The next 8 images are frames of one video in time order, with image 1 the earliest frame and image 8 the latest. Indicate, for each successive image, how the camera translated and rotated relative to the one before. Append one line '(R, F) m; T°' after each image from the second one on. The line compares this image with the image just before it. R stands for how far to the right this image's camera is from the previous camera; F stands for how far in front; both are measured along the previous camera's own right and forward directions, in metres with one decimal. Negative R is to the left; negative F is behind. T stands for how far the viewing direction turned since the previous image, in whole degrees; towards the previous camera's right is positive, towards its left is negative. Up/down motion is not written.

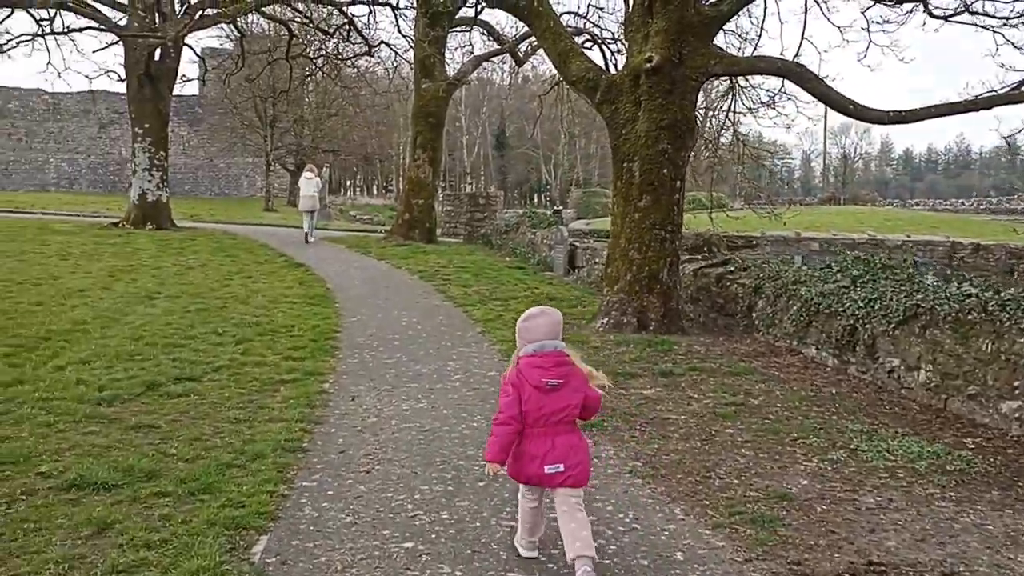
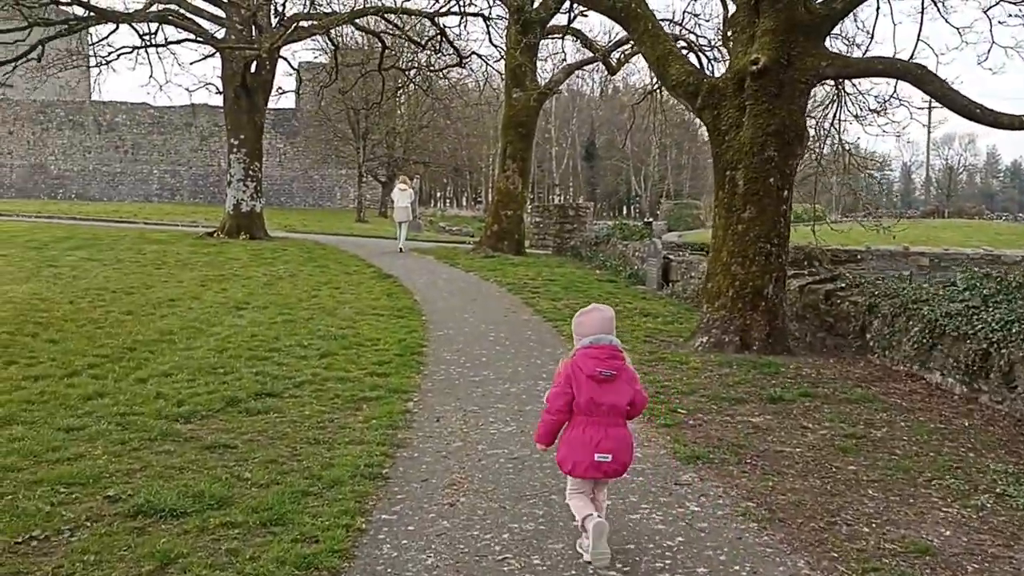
(-0.1, +0.5) m; -6°
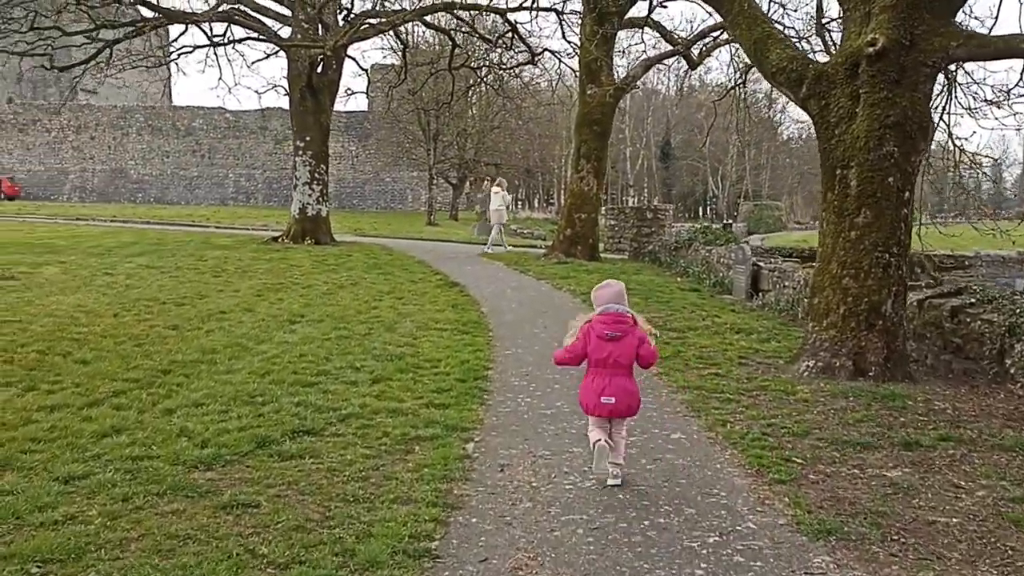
(0.0, +1.0) m; -5°
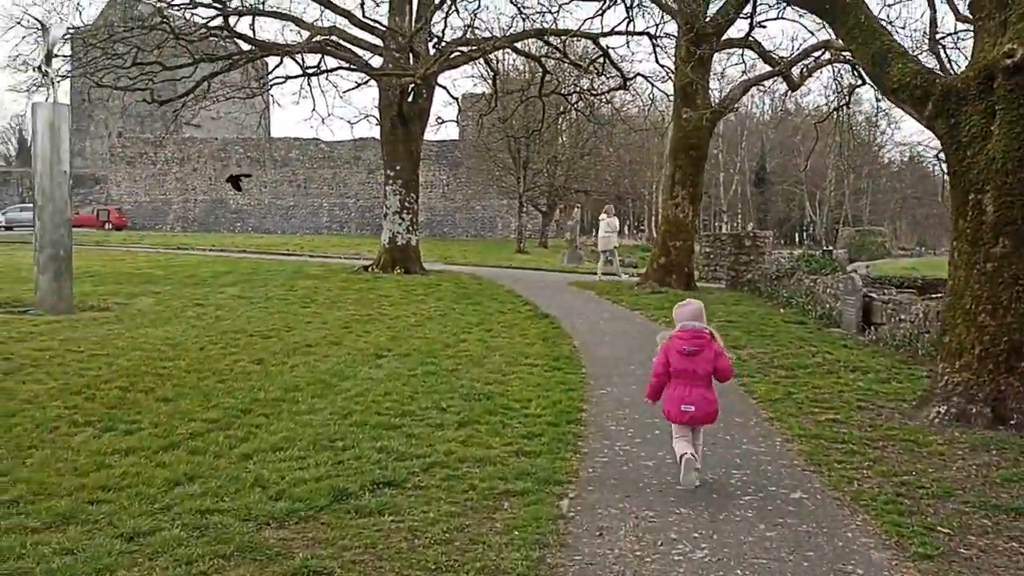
(-0.1, +0.5) m; -6°
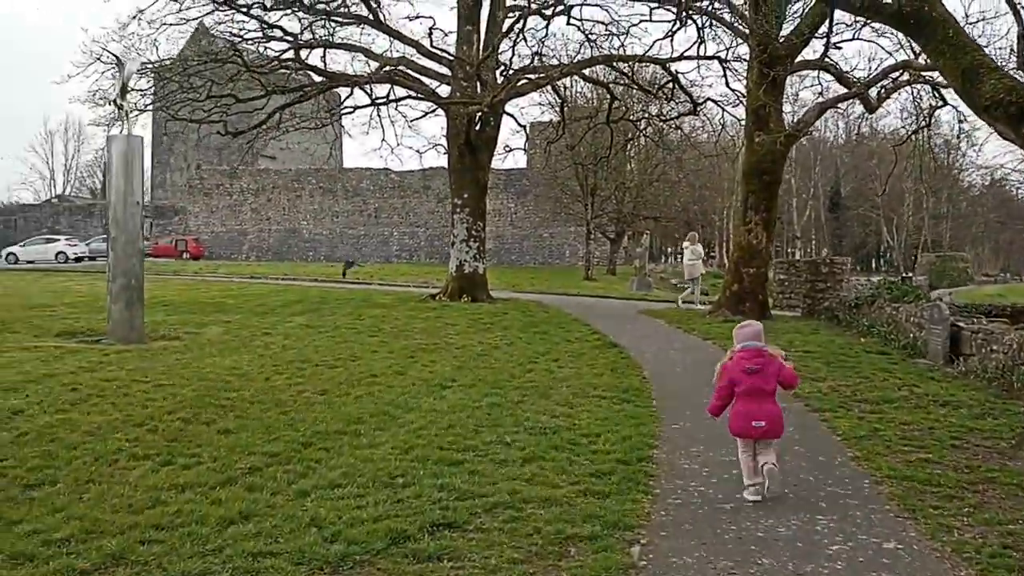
(0.0, +0.3) m; -4°
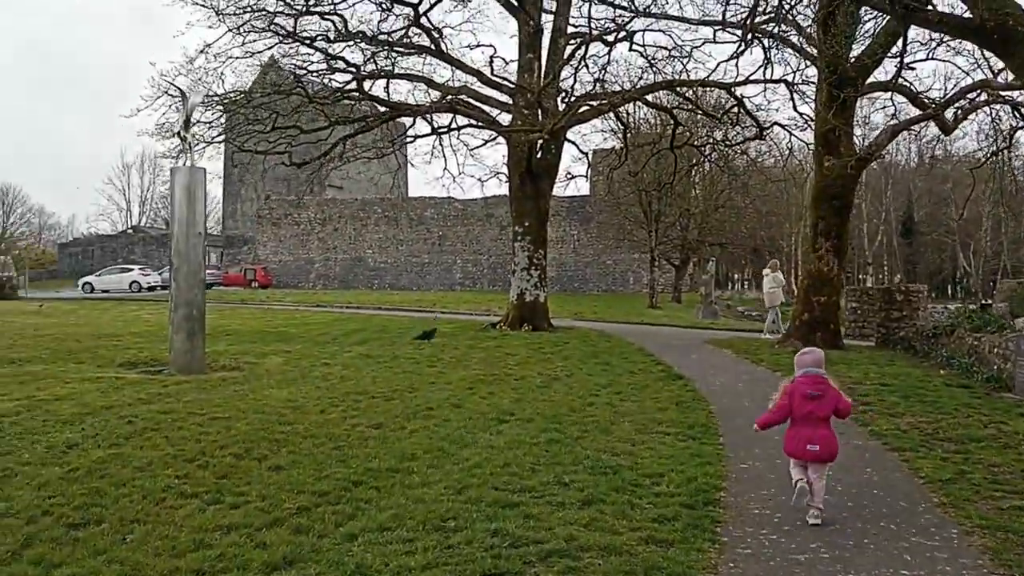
(0.0, +0.3) m; -4°
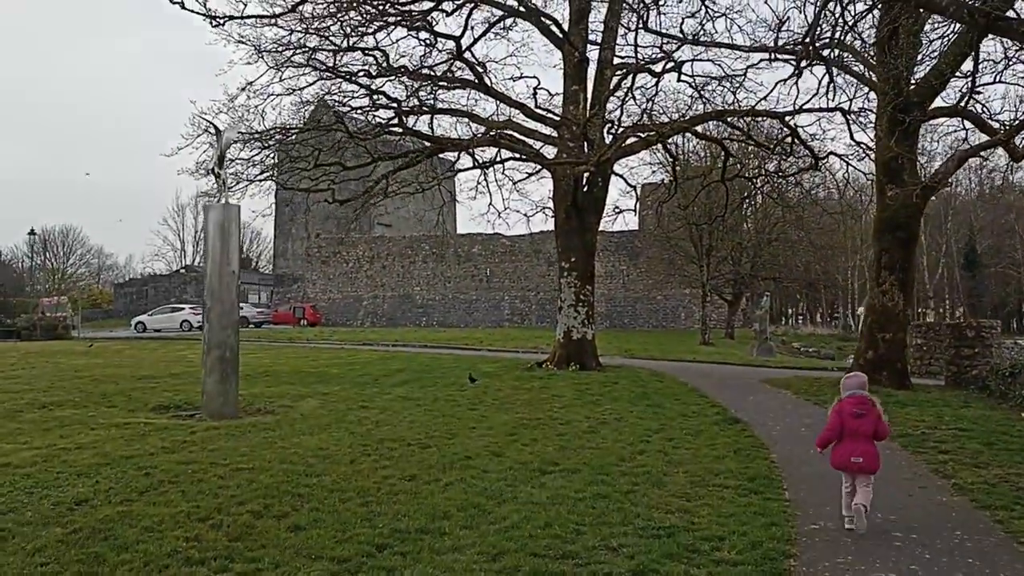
(+0.1, +0.6) m; -3°
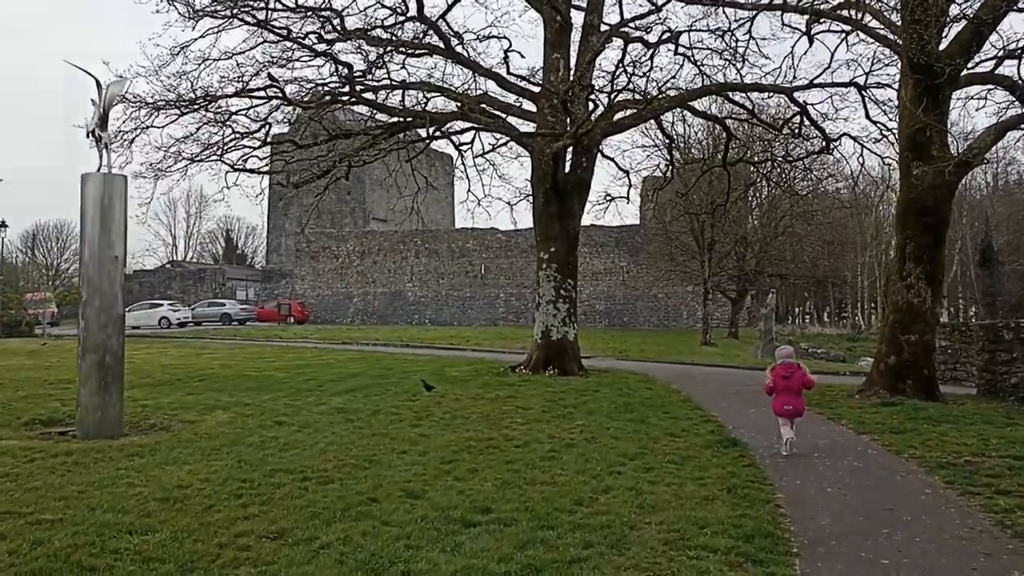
(+0.7, +2.2) m; 0°
